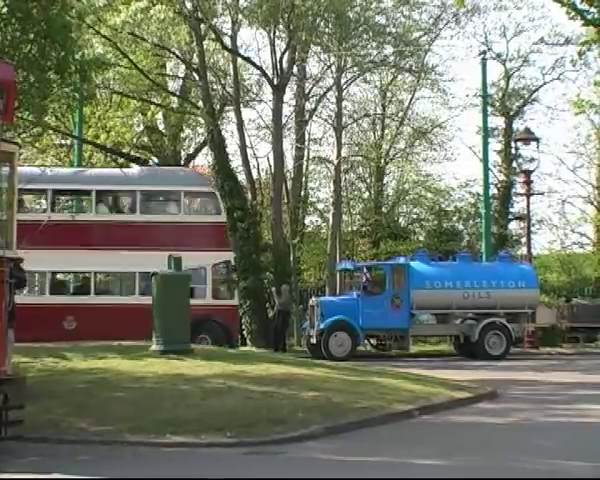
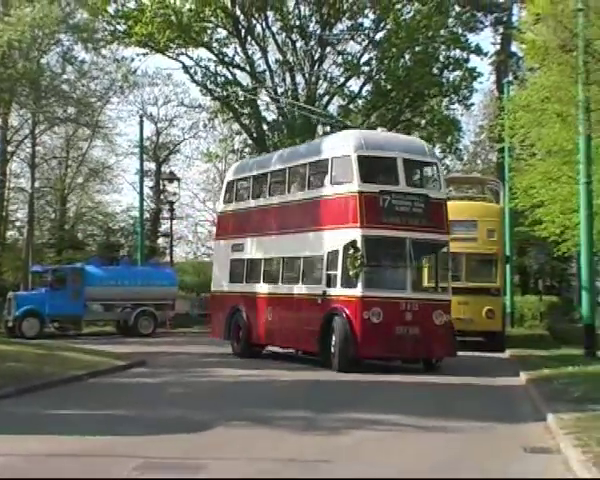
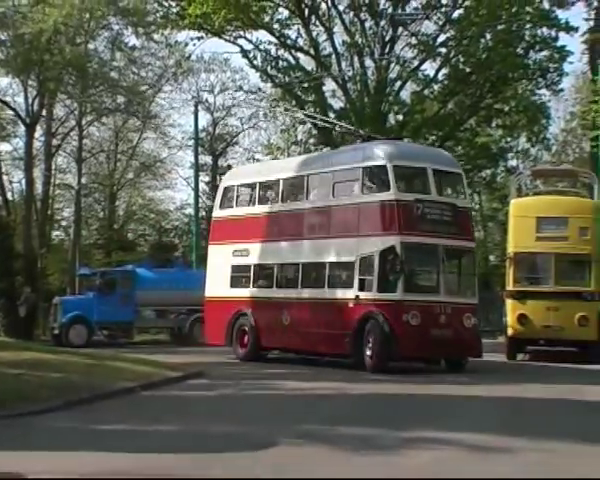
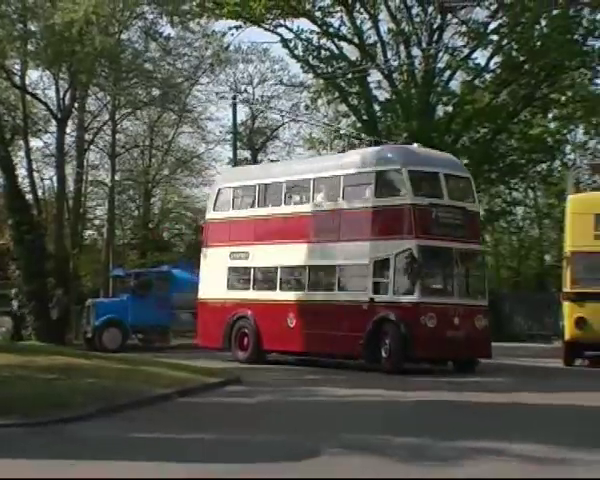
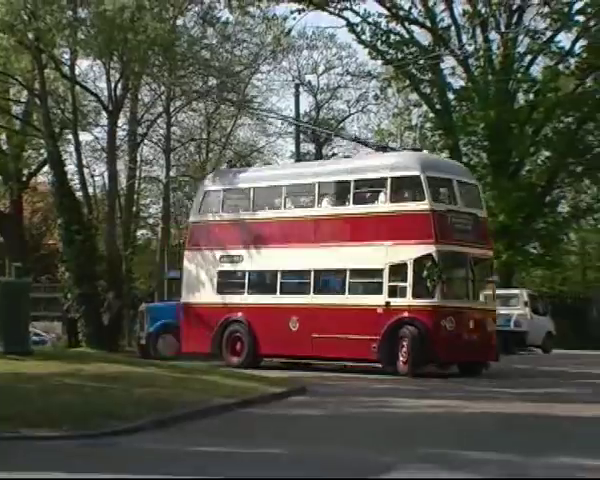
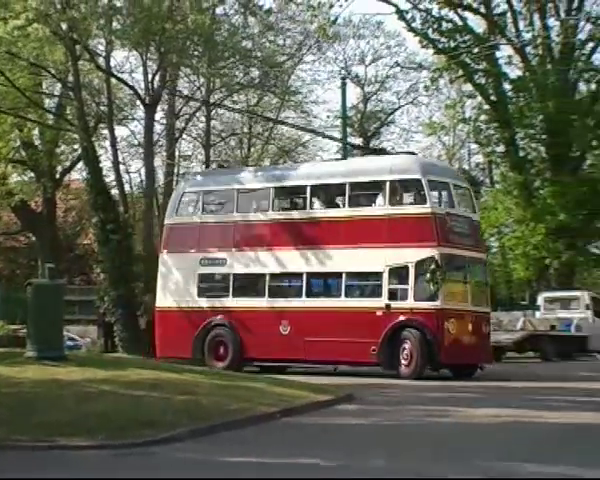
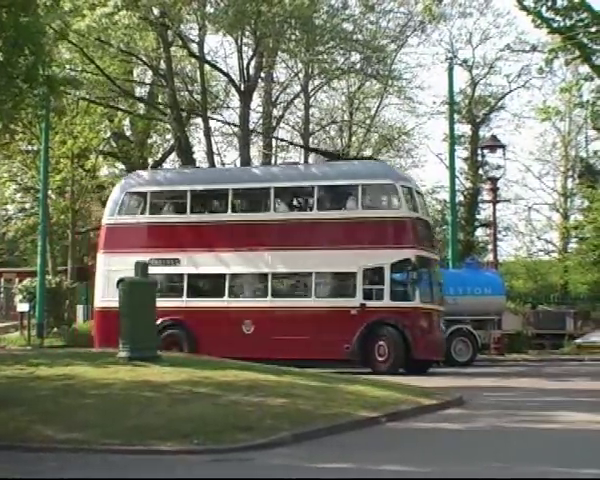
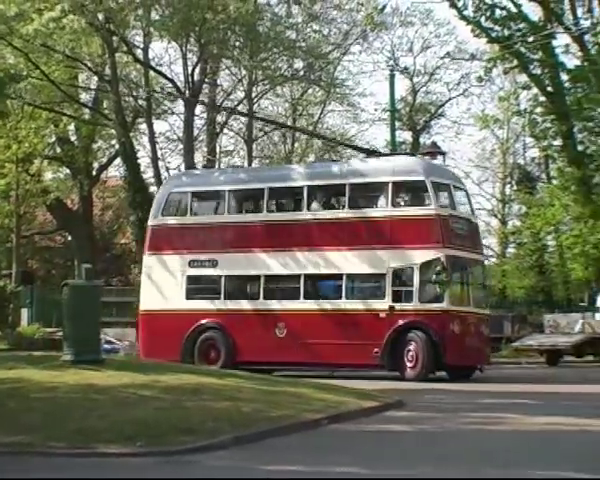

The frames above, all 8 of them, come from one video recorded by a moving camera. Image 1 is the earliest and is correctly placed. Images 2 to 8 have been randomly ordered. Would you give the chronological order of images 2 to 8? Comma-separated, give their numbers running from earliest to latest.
7, 8, 6, 5, 4, 3, 2
